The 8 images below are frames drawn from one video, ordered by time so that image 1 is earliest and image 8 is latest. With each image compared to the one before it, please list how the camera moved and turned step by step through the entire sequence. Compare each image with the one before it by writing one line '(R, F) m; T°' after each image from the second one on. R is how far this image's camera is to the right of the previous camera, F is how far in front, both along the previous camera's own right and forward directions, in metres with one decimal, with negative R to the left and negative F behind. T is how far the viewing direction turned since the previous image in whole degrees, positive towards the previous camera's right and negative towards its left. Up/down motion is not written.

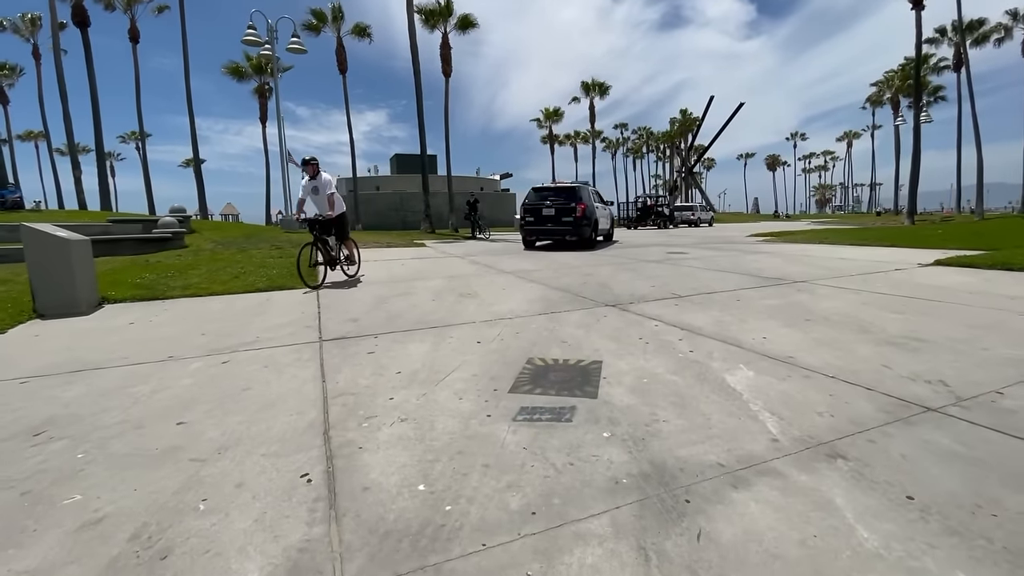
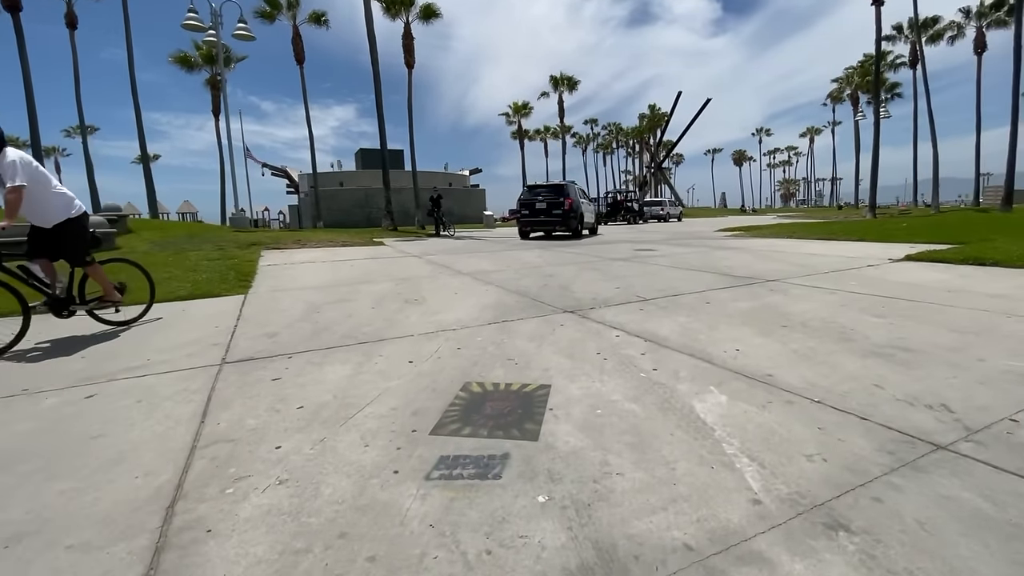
(+0.3, +0.7) m; +3°
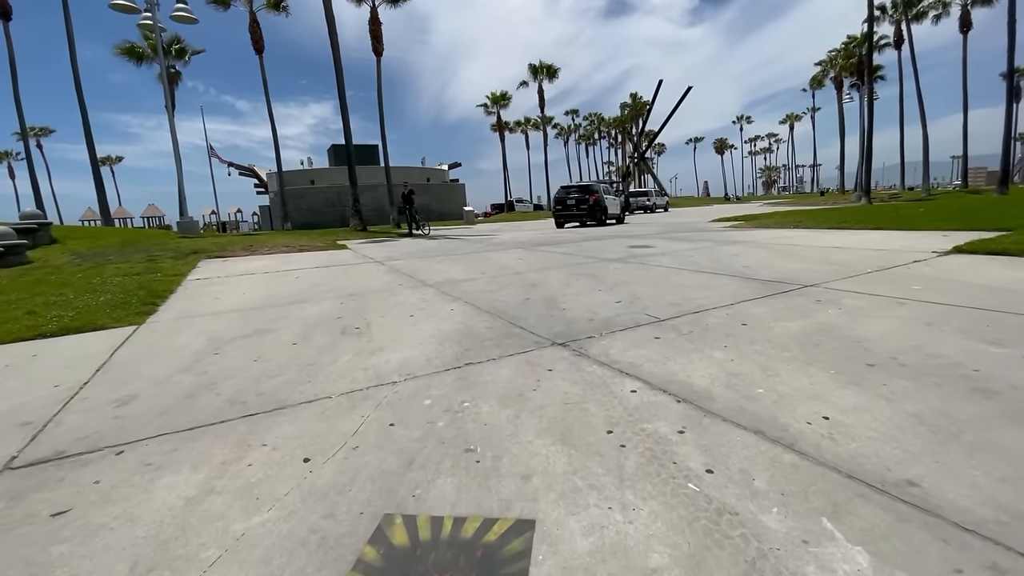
(+0.2, +1.6) m; +2°
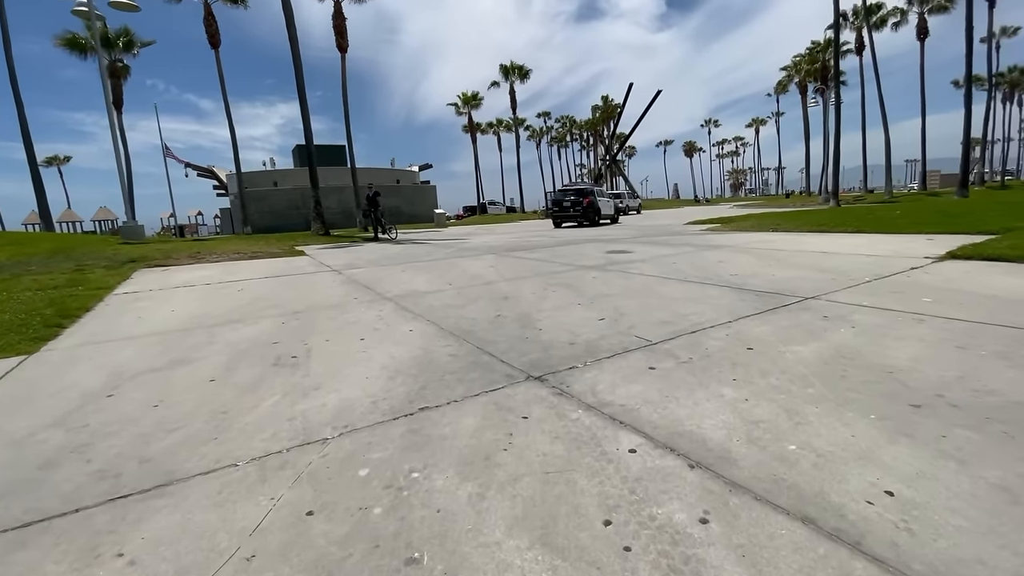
(+0.1, +0.7) m; +3°
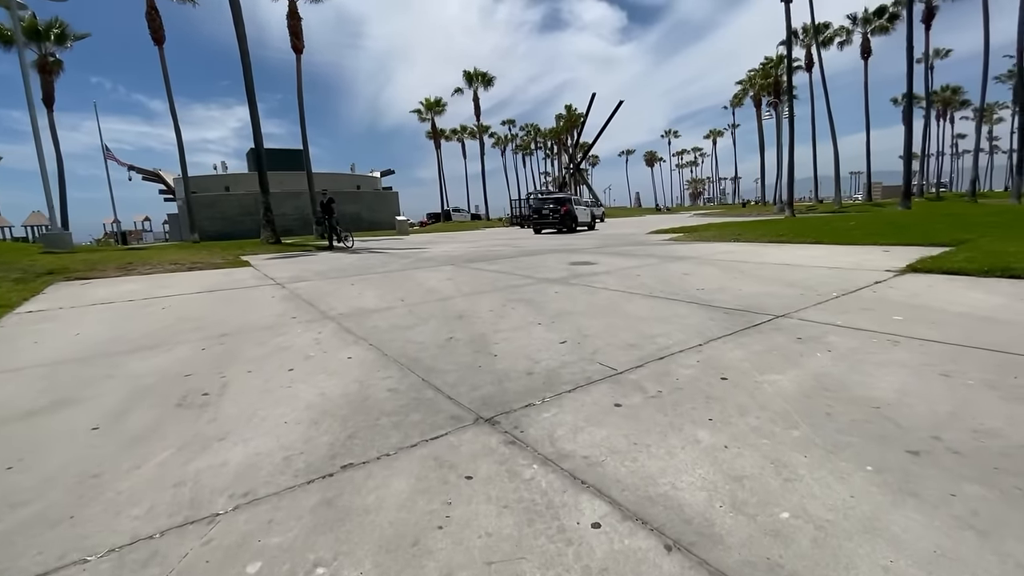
(+0.1, +0.5) m; +4°
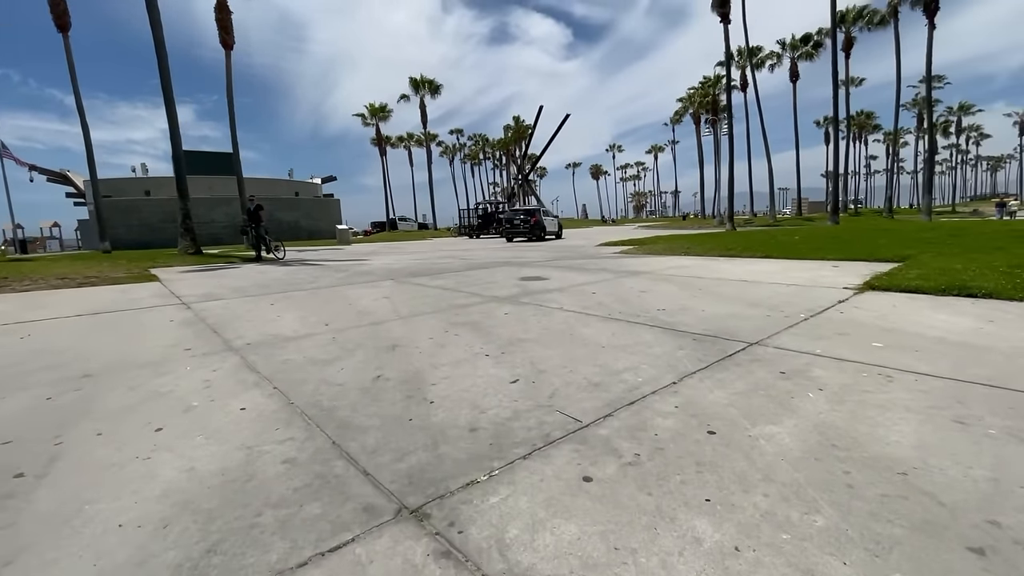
(+0.1, +0.8) m; +6°
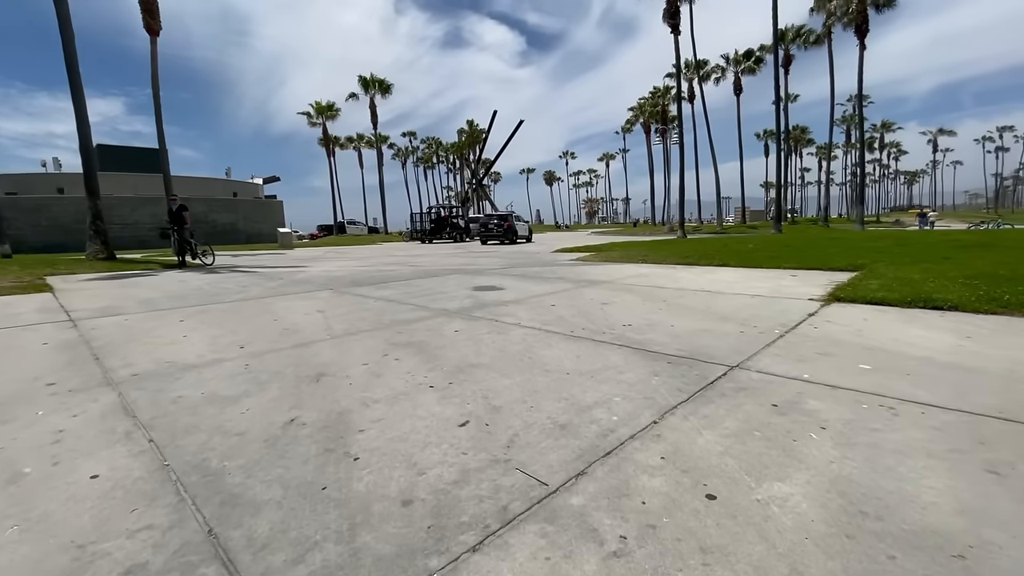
(0.0, +0.7) m; +5°
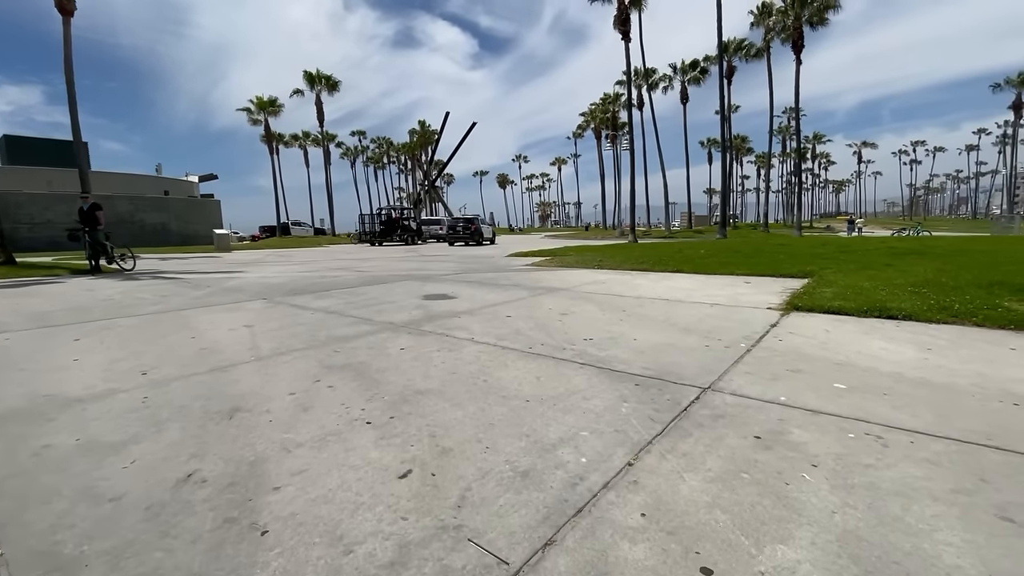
(0.0, +0.5) m; +5°
